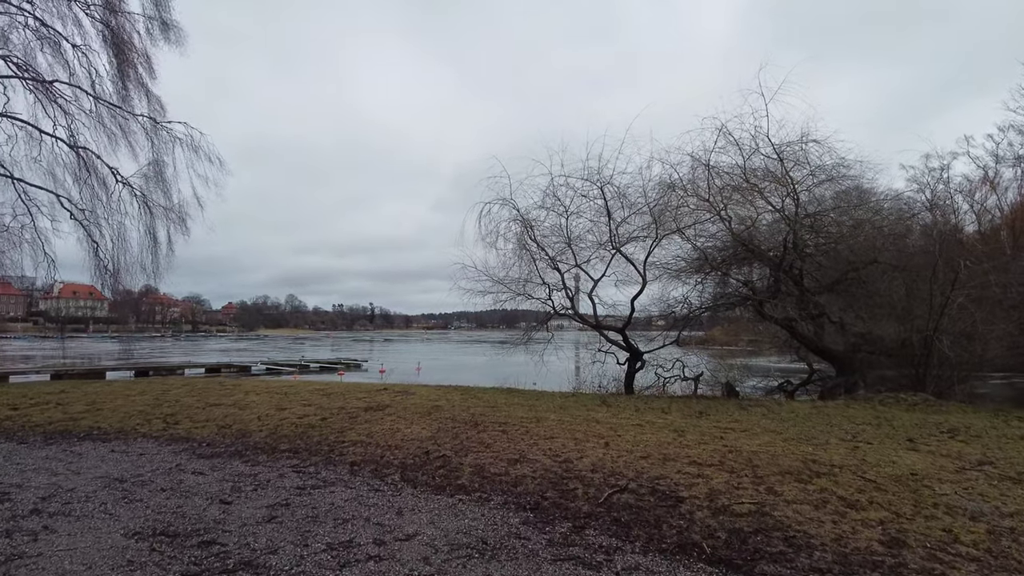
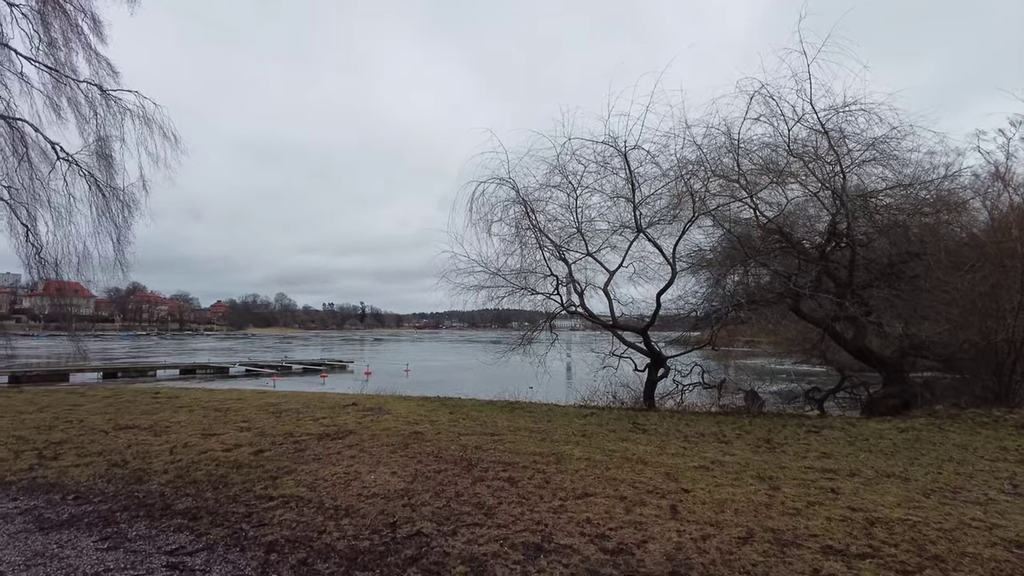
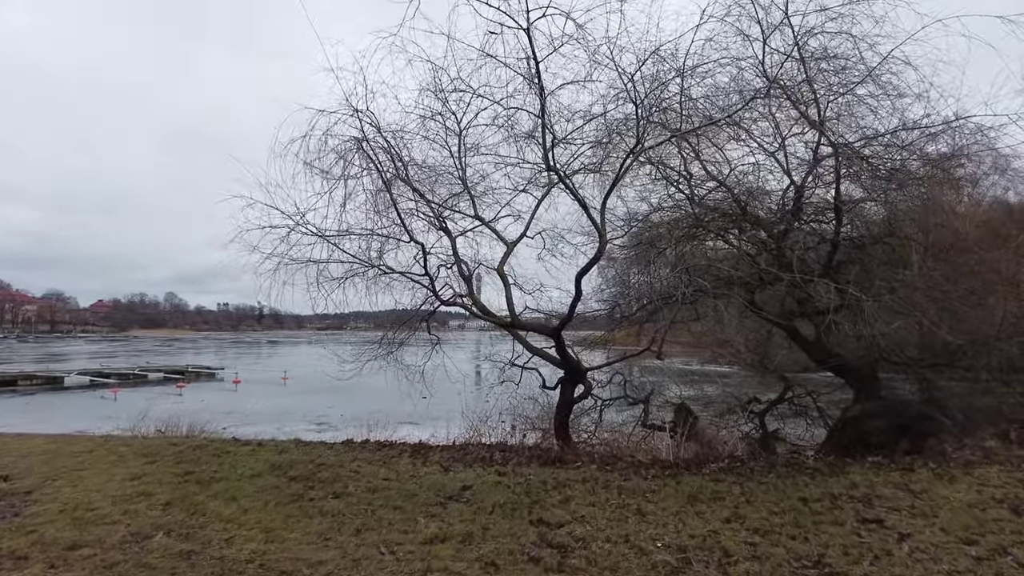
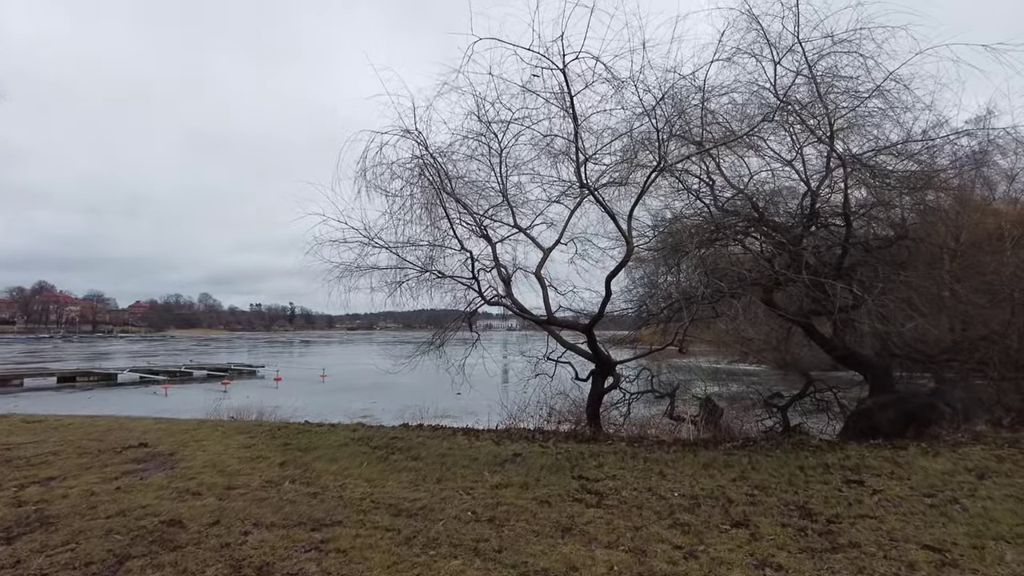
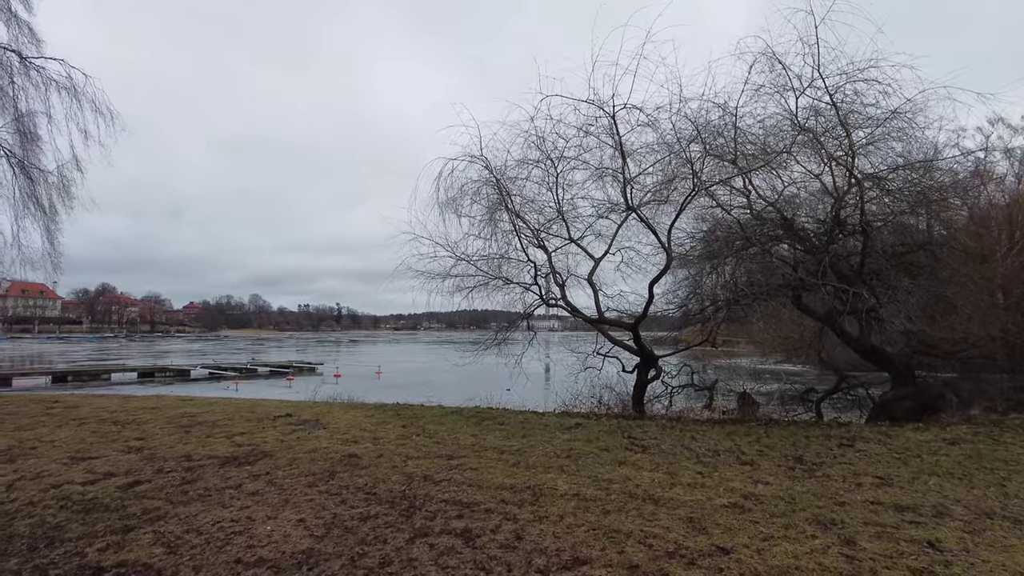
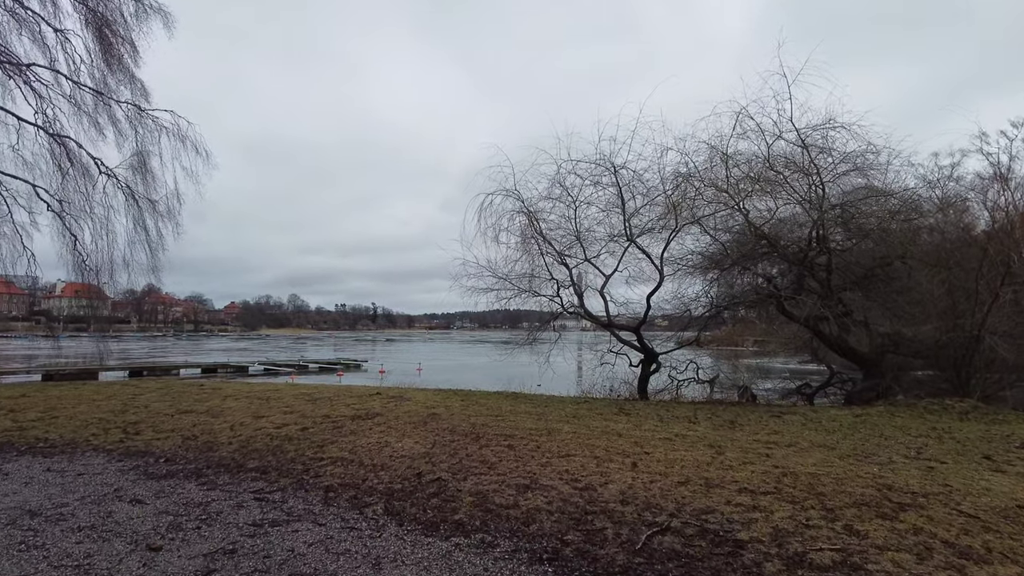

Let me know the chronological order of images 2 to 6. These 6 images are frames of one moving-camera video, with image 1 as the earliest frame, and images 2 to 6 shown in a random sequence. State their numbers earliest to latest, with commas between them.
6, 2, 5, 4, 3
